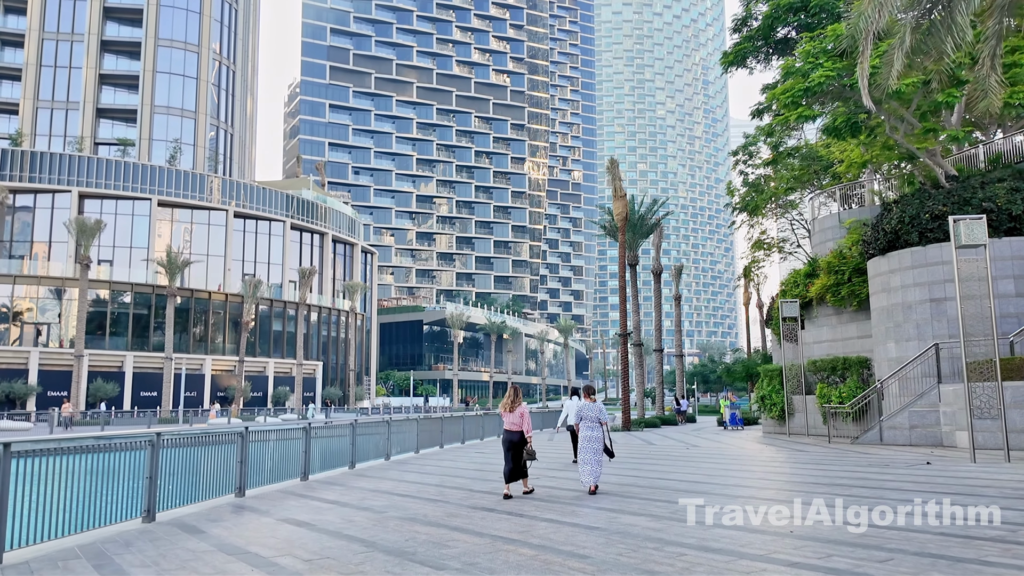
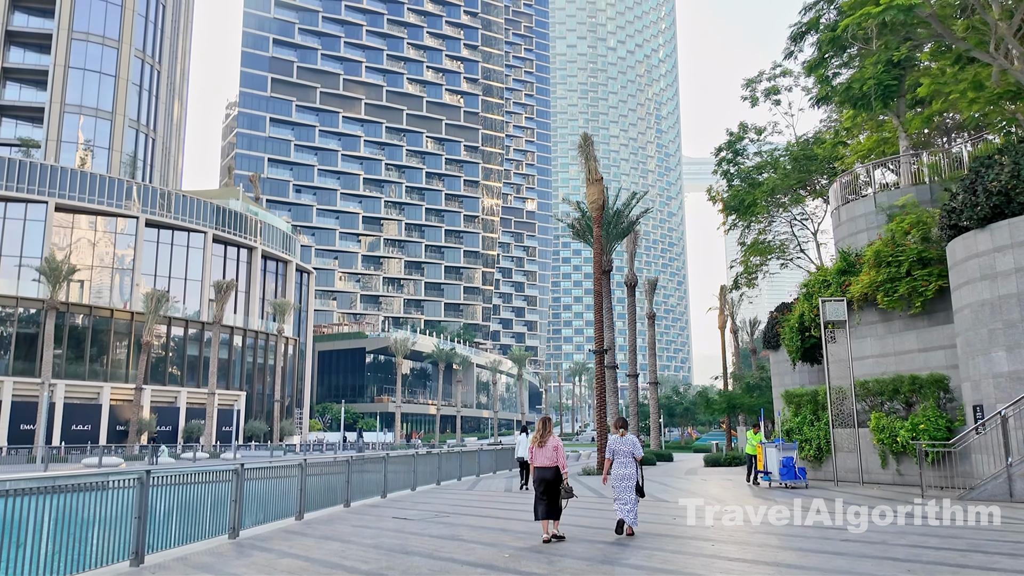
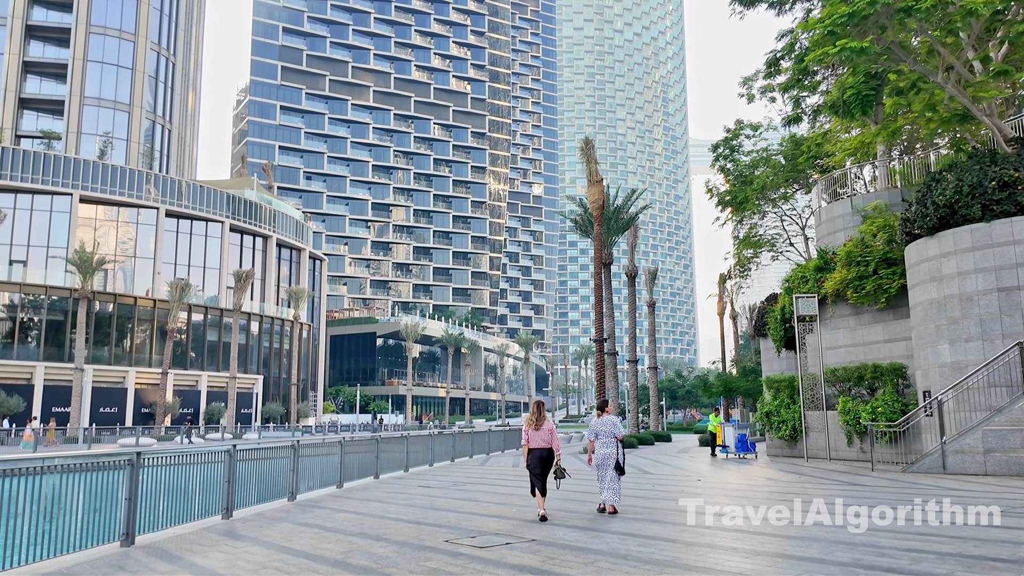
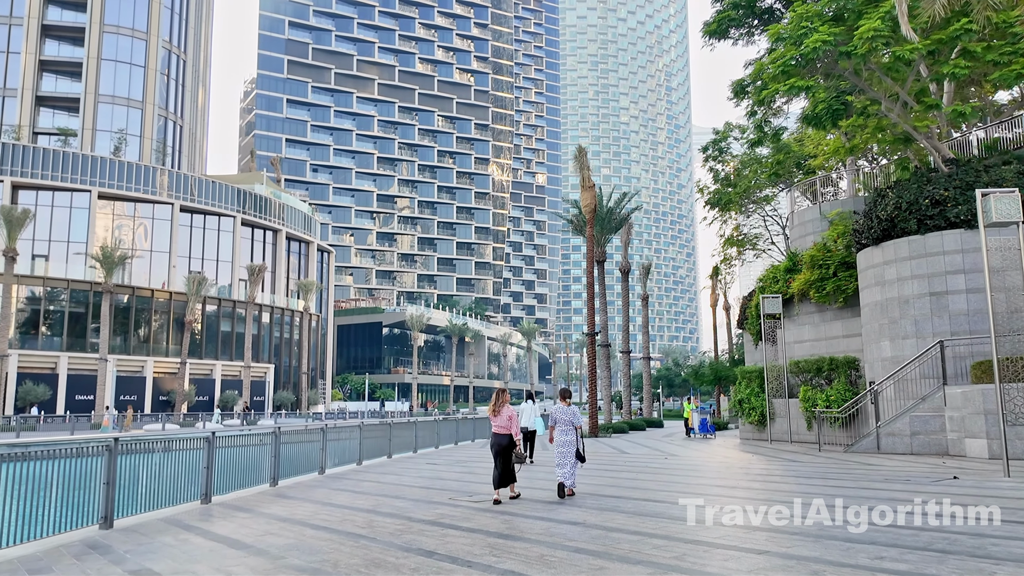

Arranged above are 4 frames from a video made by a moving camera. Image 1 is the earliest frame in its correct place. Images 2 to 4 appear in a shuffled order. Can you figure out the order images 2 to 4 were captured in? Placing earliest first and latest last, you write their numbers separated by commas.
4, 3, 2
